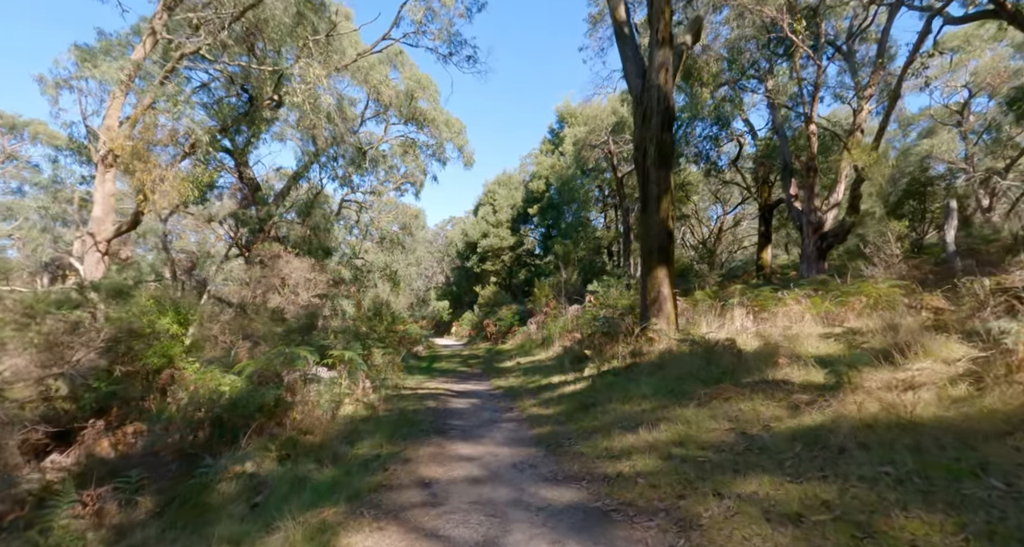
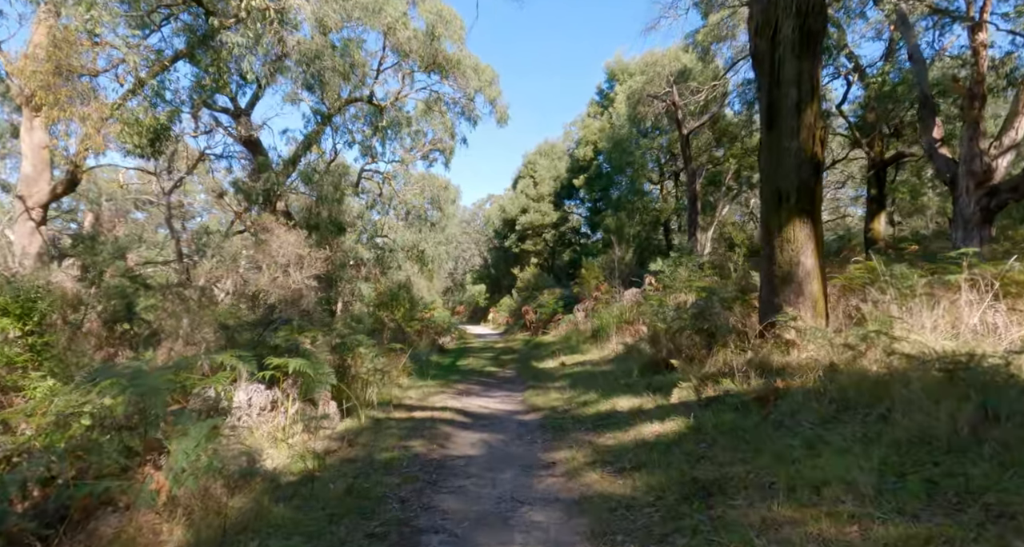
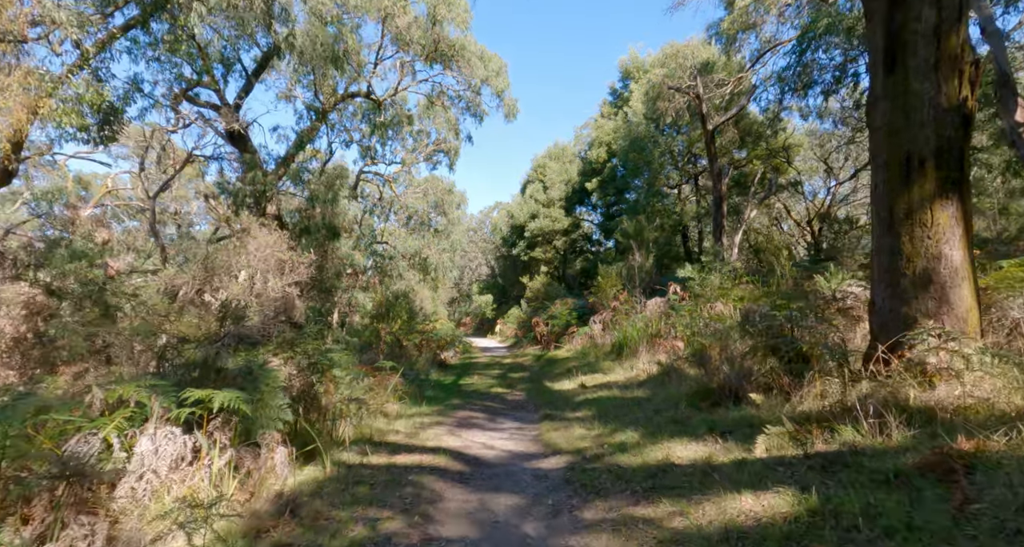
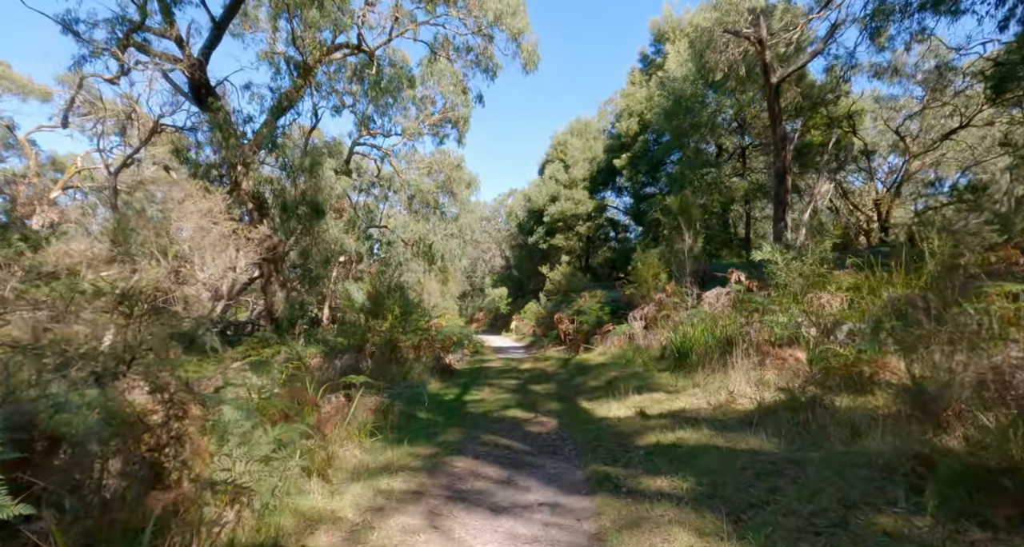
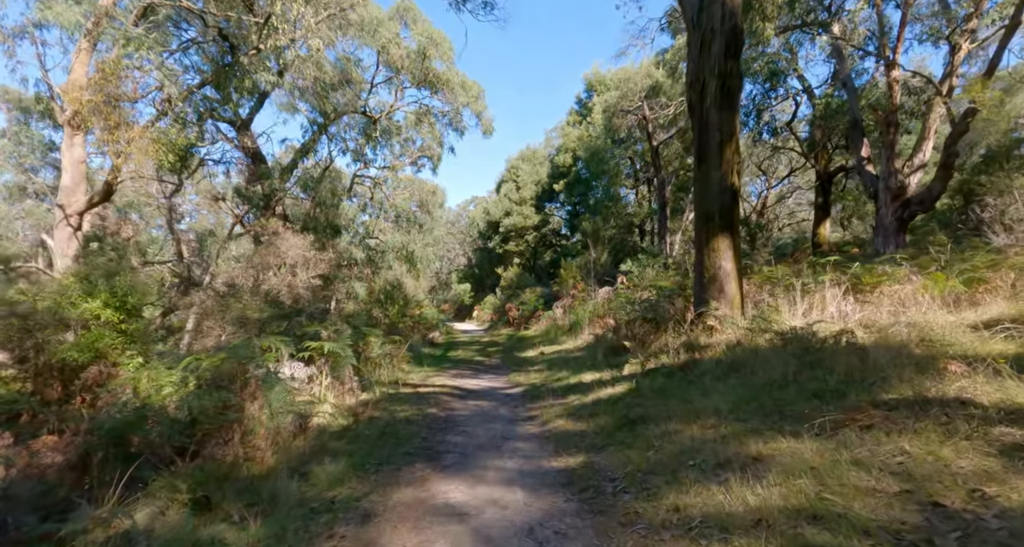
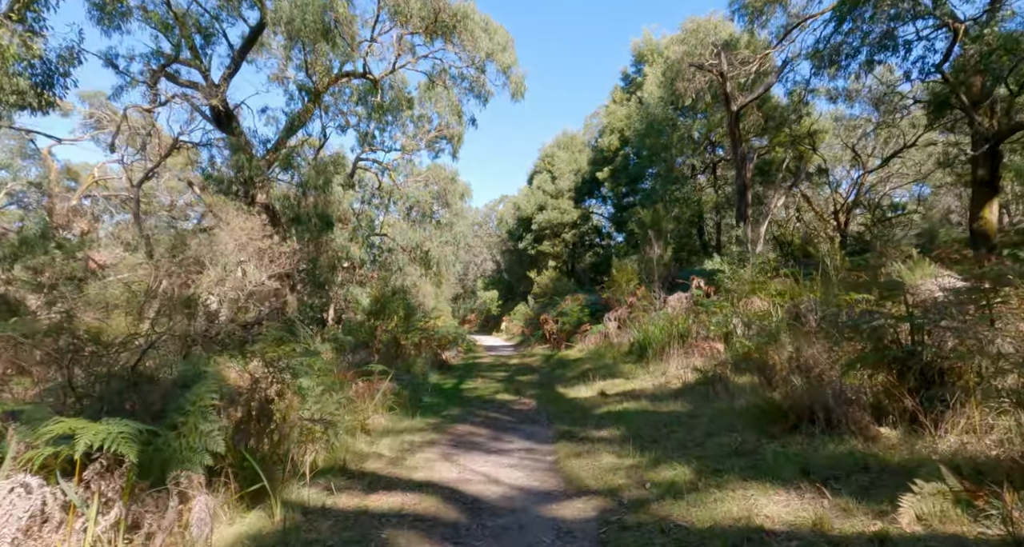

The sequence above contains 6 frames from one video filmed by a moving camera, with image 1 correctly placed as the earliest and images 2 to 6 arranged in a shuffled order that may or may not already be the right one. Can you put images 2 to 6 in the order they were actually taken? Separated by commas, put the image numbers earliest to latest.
5, 2, 3, 6, 4
